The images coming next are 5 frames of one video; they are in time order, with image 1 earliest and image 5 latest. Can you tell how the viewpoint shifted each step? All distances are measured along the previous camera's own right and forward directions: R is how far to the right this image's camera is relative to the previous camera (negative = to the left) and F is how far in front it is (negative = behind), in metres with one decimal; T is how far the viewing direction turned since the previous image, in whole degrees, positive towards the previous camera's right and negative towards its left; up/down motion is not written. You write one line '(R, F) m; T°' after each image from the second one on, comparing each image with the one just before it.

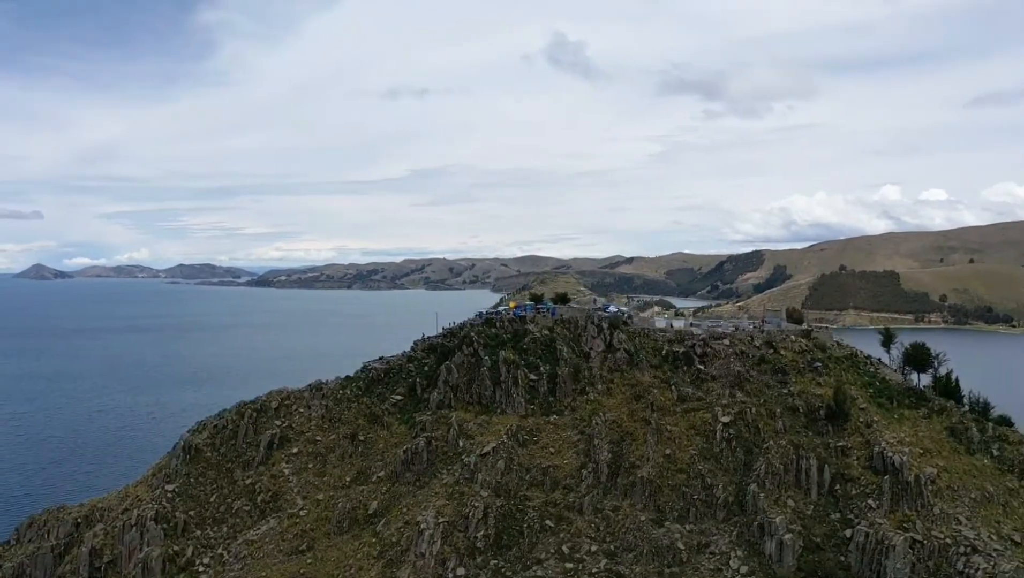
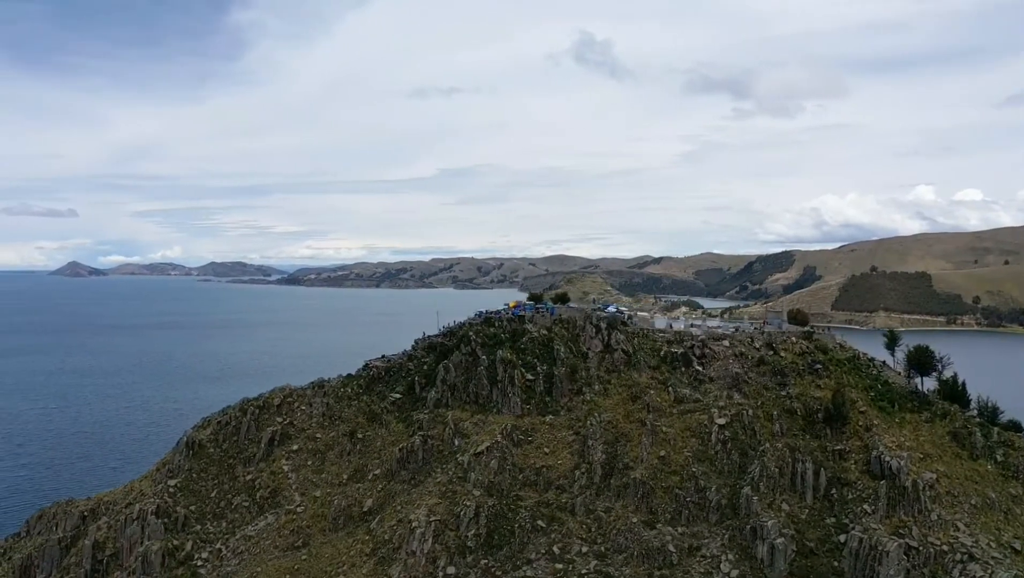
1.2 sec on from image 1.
(+1.4, +0.1) m; -2°
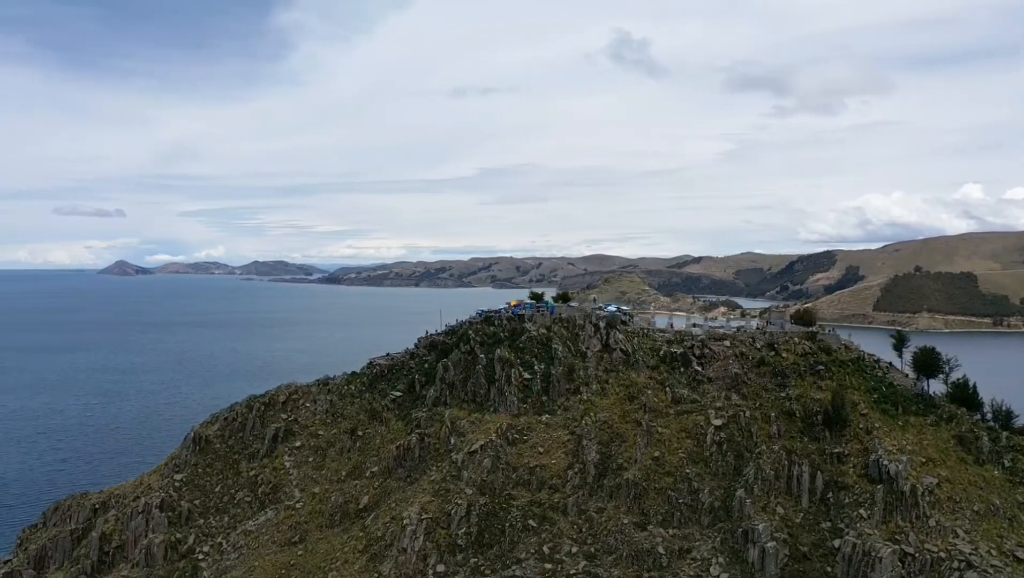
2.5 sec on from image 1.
(+1.8, +0.2) m; -2°
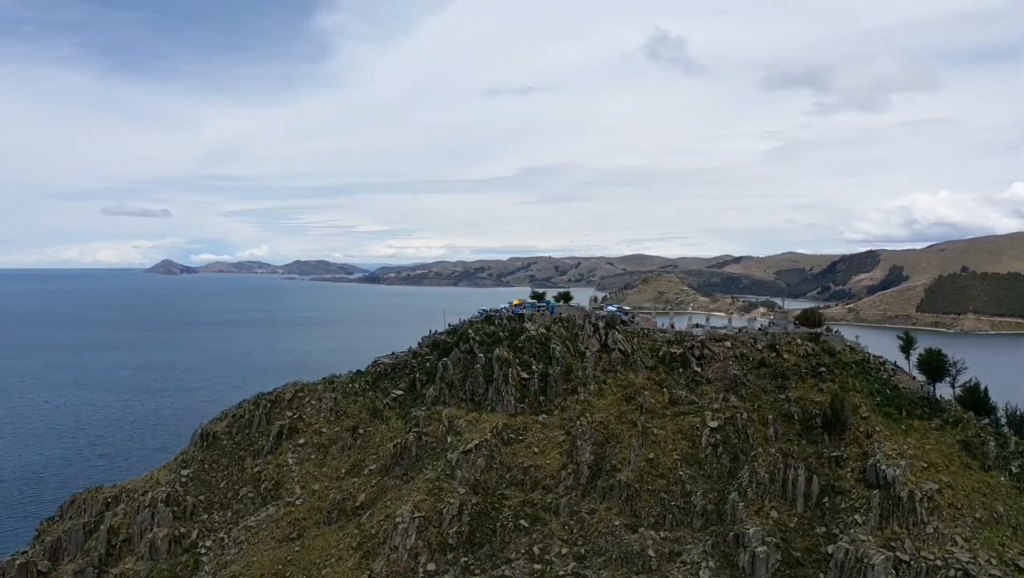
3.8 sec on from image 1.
(+1.8, +0.1) m; -2°
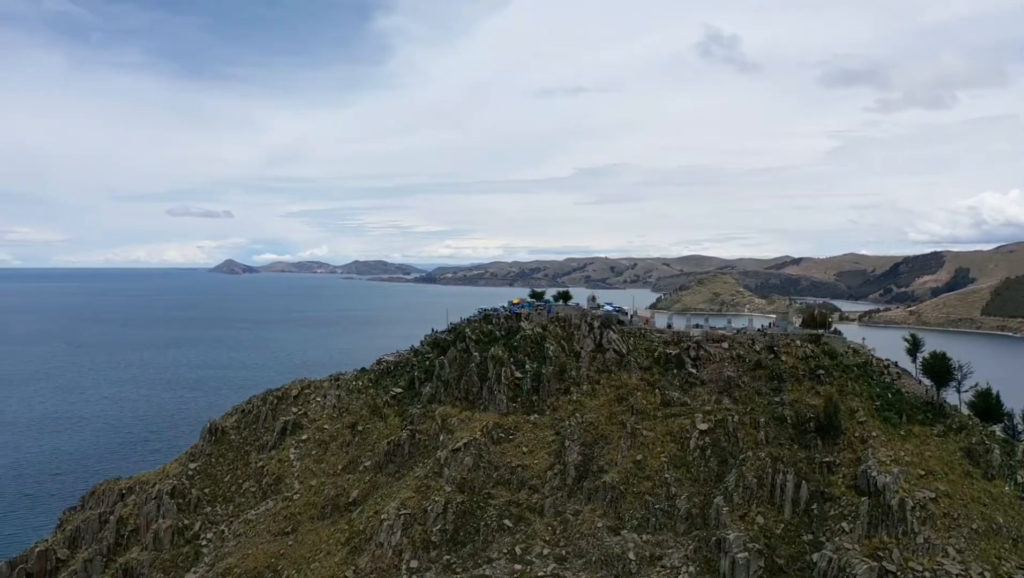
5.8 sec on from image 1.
(+2.7, +0.2) m; -3°
